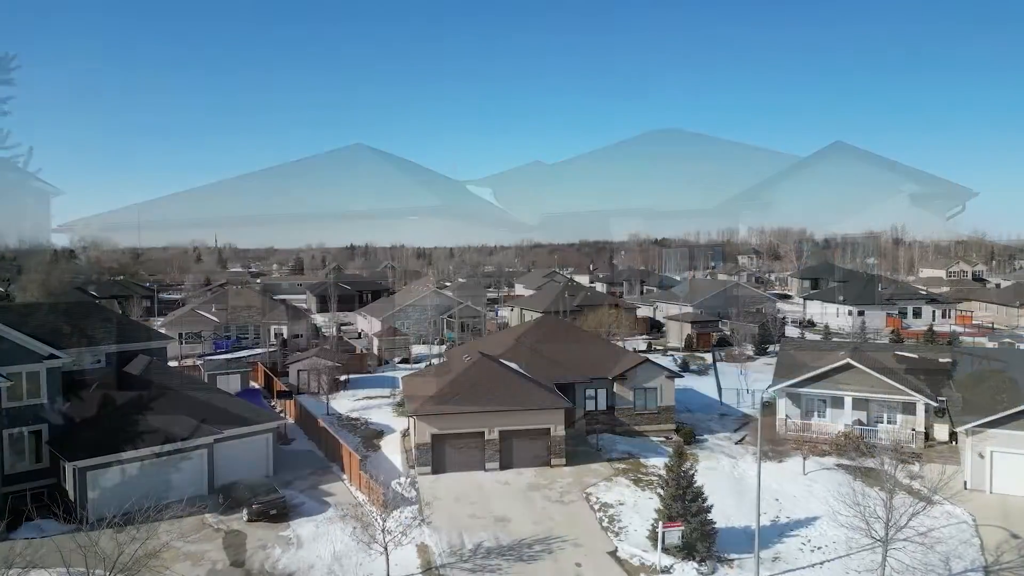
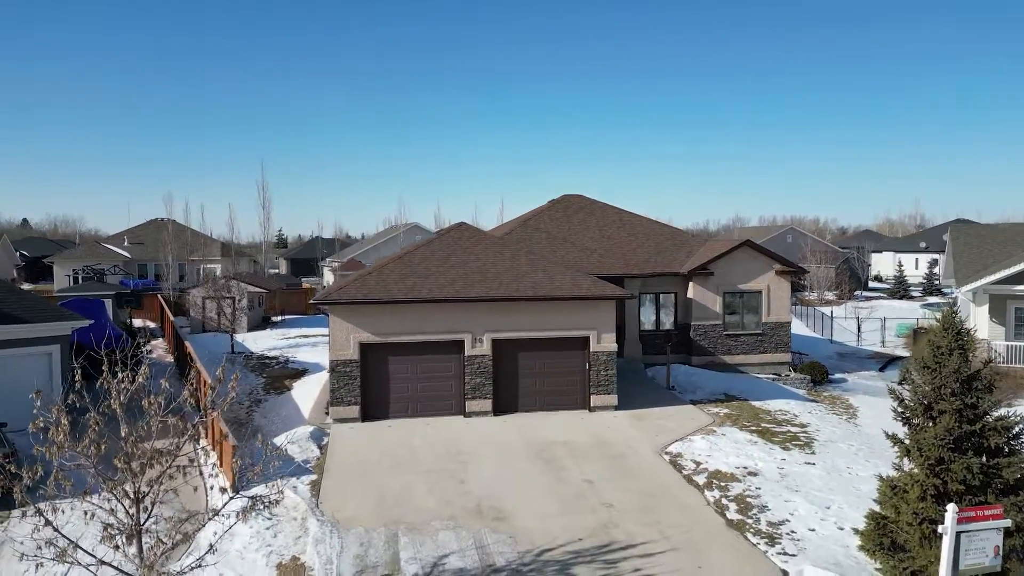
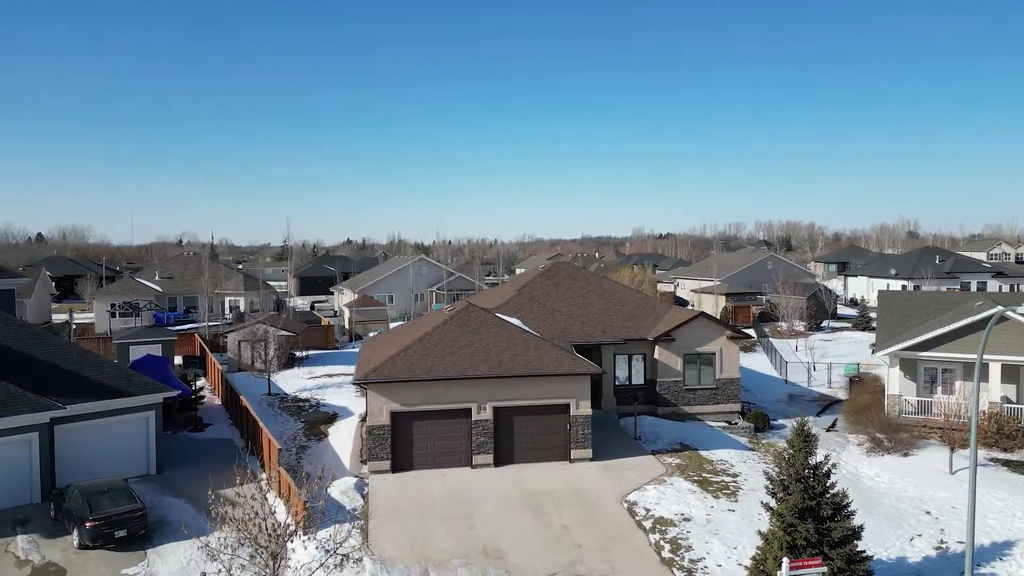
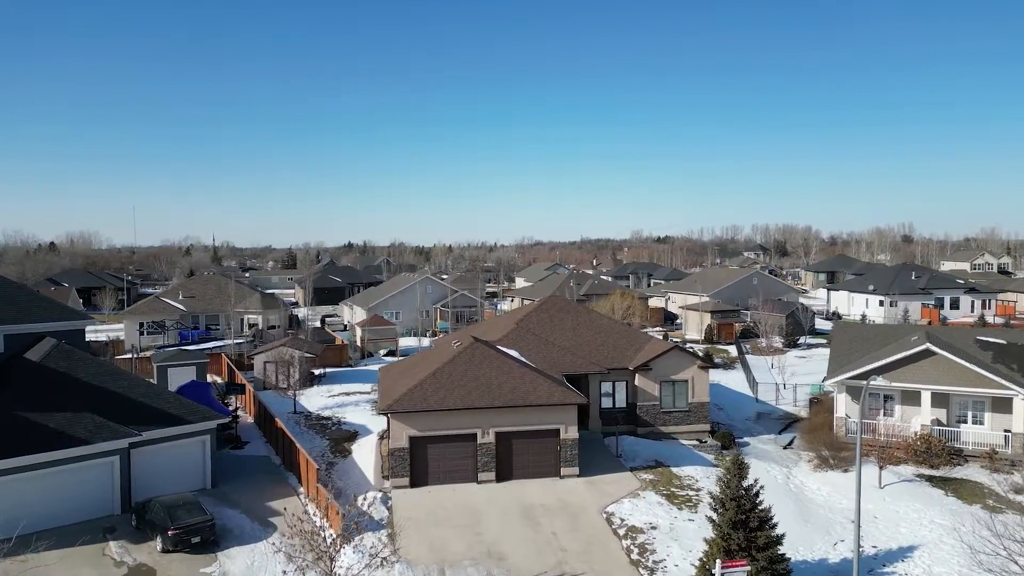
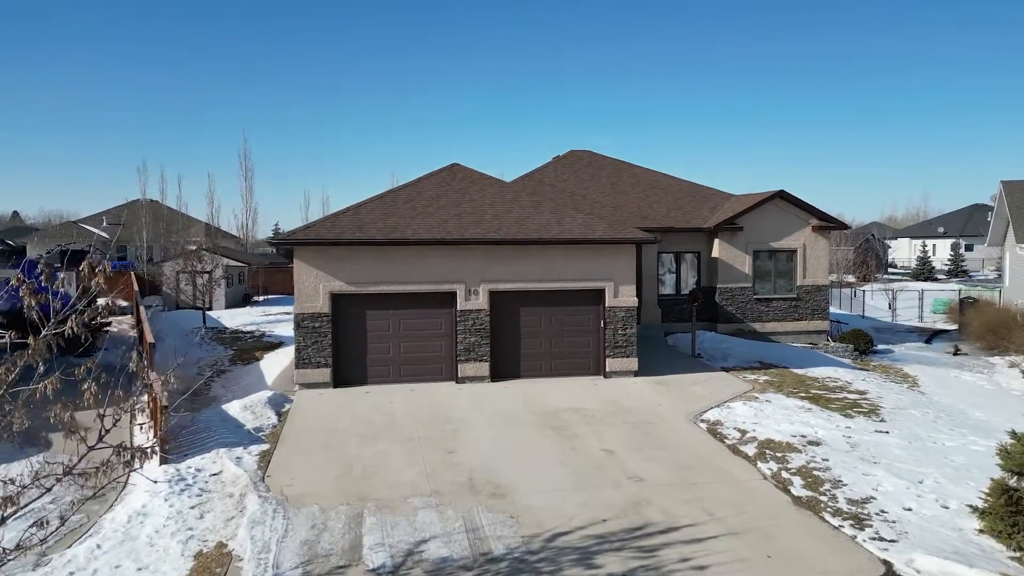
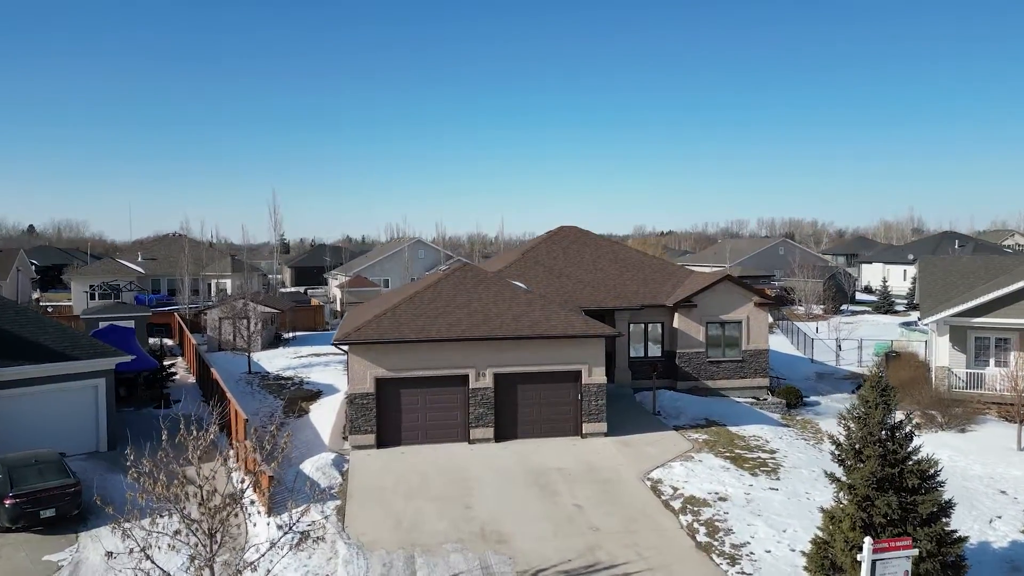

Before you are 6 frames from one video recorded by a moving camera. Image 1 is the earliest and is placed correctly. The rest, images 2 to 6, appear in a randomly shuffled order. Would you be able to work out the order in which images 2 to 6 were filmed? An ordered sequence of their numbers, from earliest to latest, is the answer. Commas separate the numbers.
4, 3, 6, 2, 5
